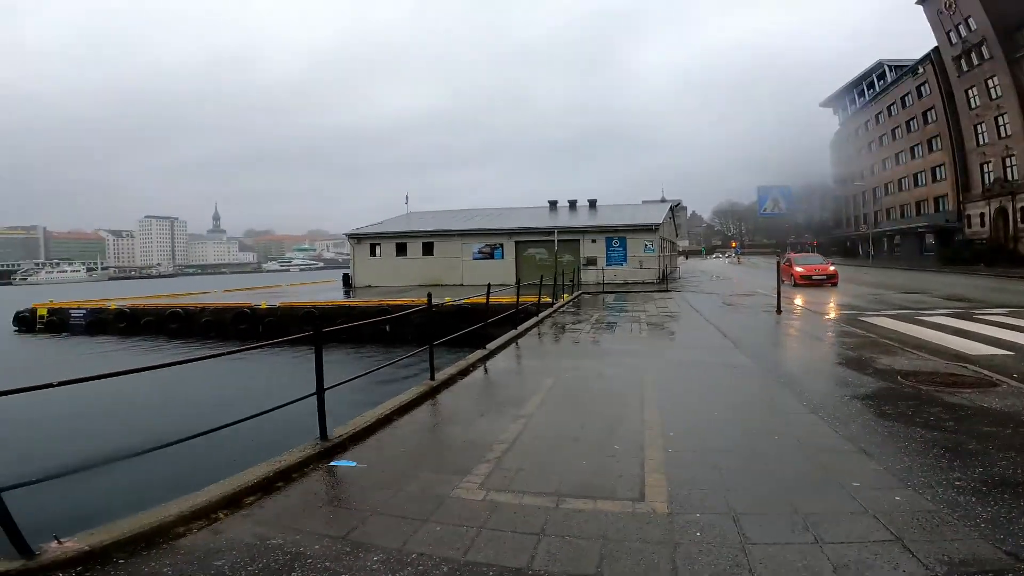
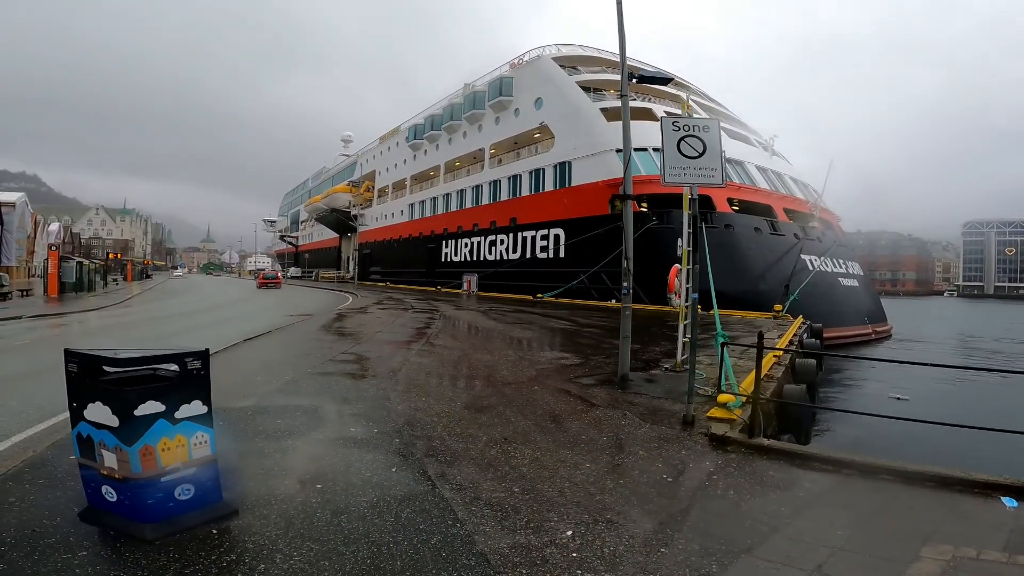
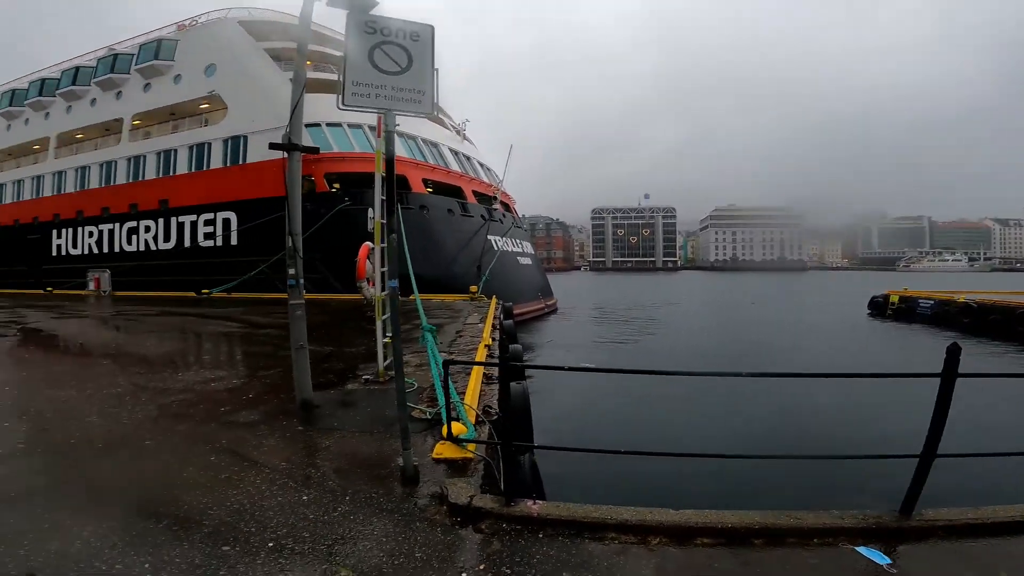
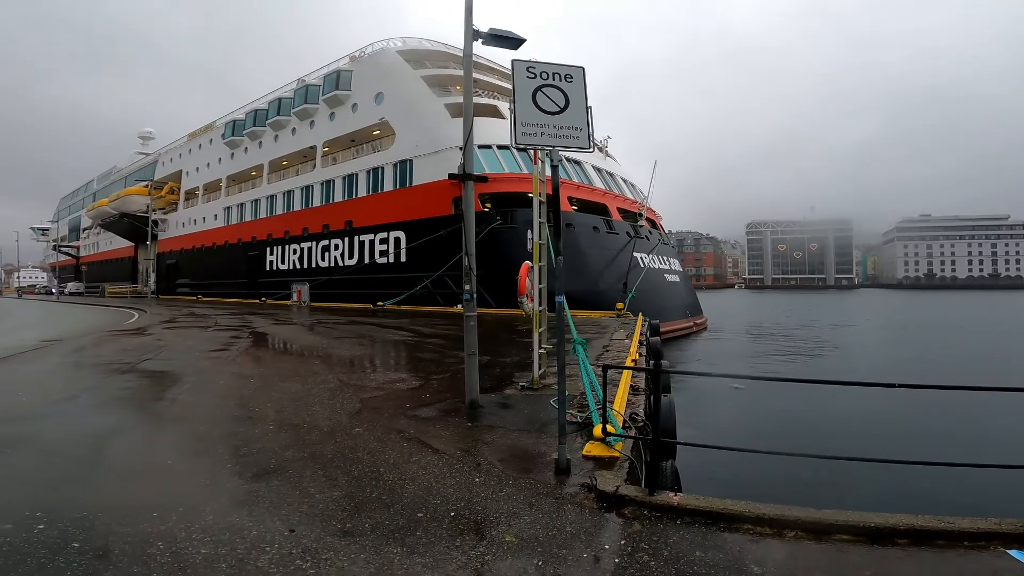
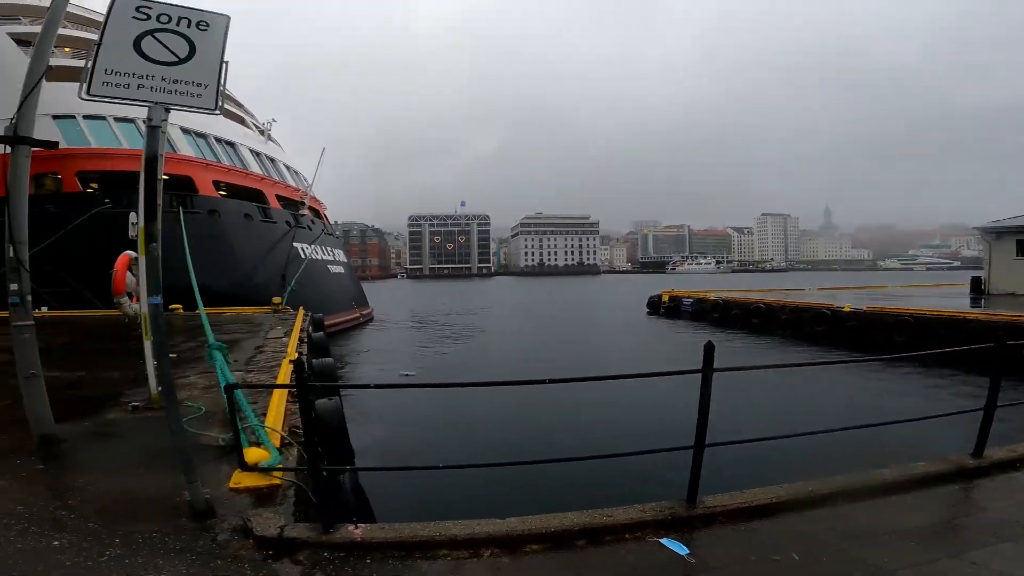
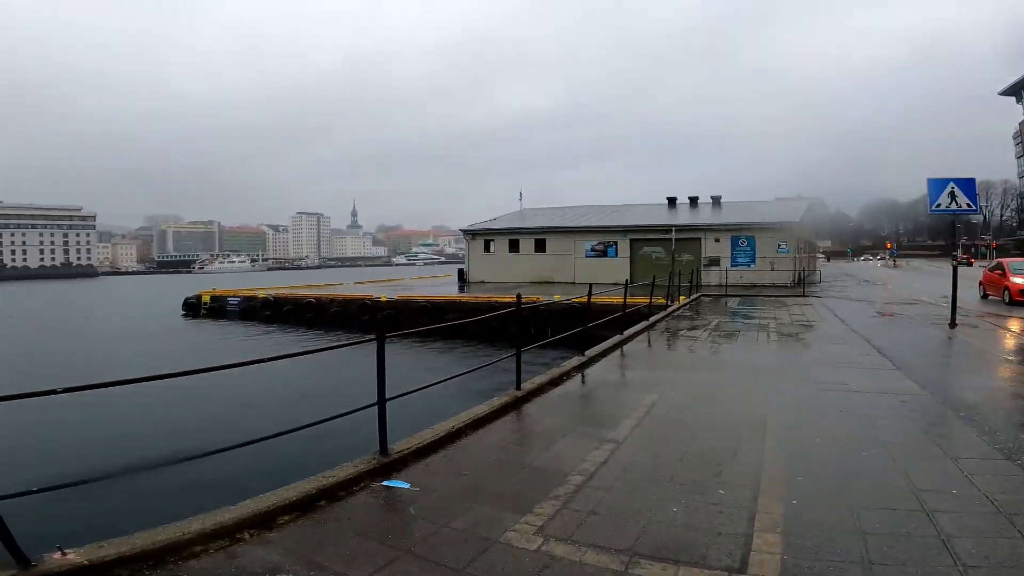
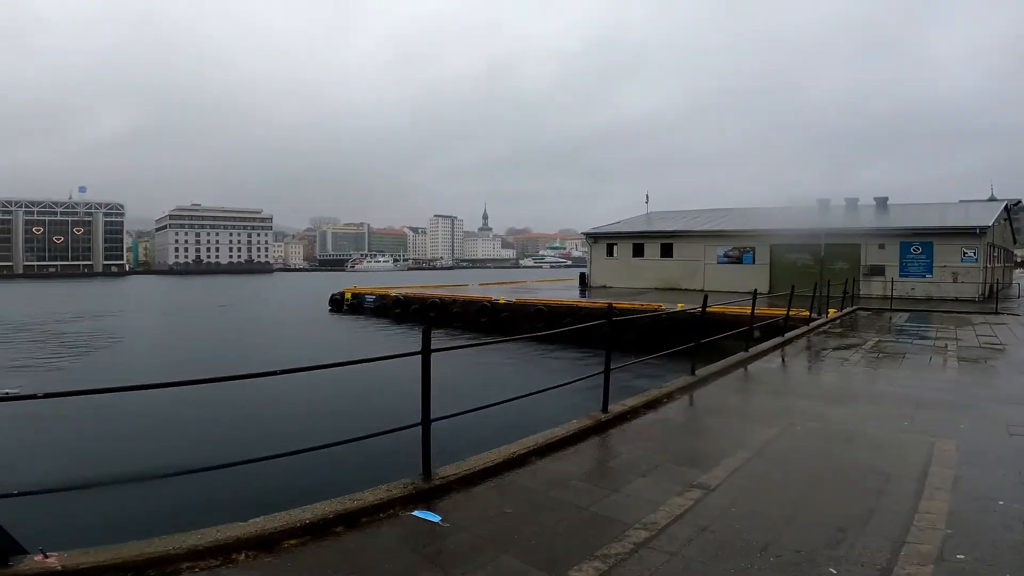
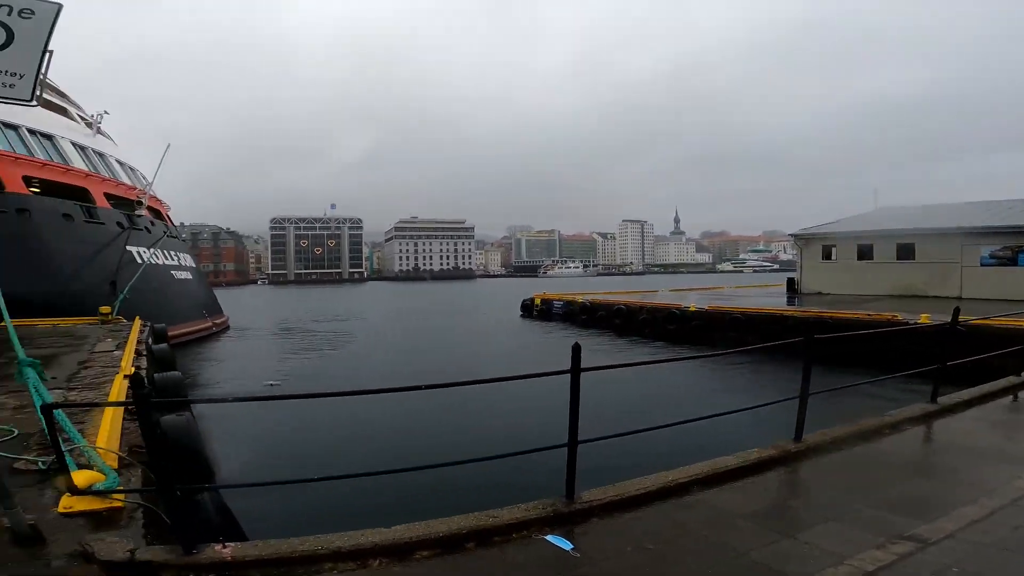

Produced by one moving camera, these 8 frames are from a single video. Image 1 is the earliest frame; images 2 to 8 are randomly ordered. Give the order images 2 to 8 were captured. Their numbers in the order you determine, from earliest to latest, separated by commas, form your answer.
6, 7, 8, 5, 3, 4, 2
